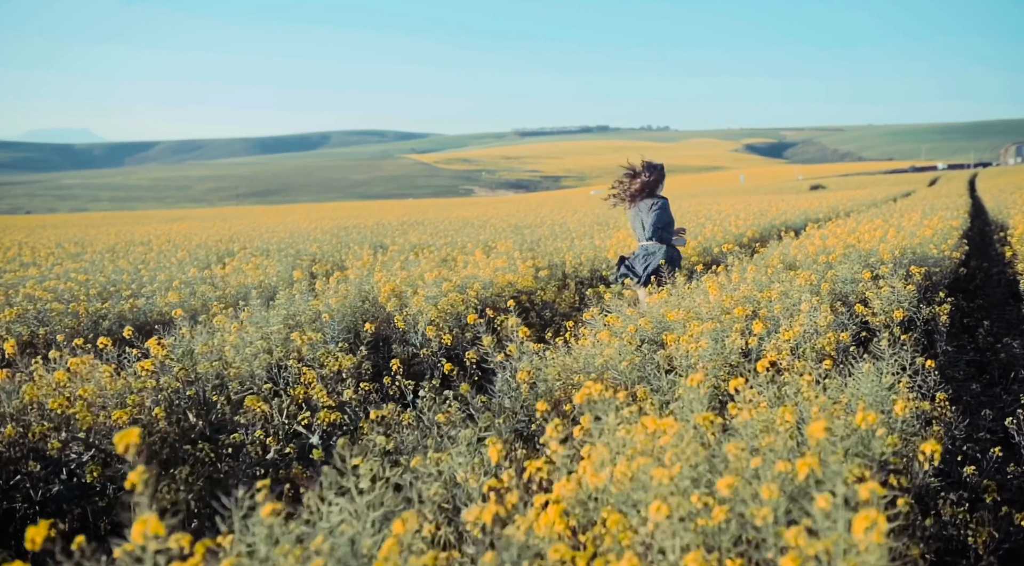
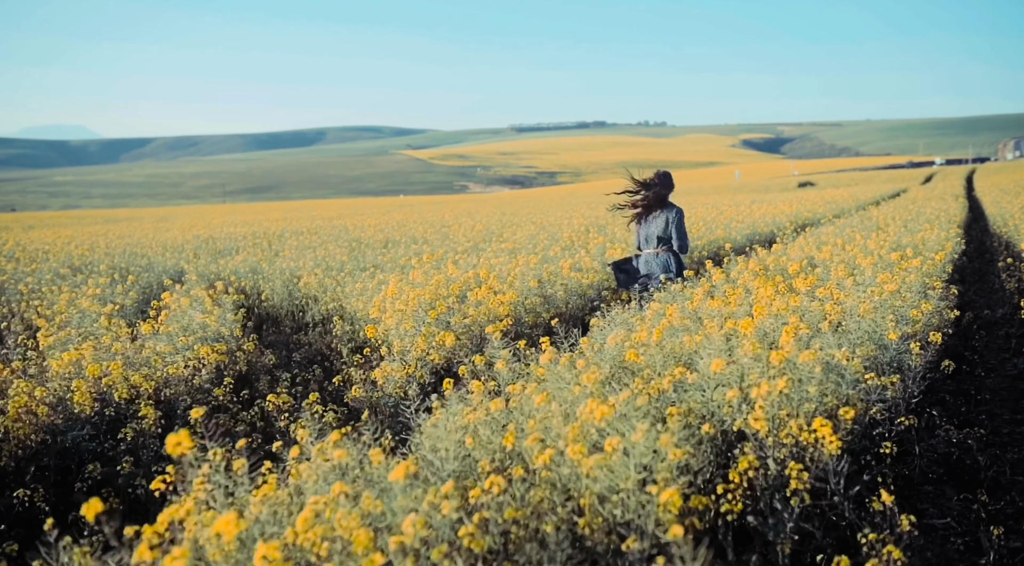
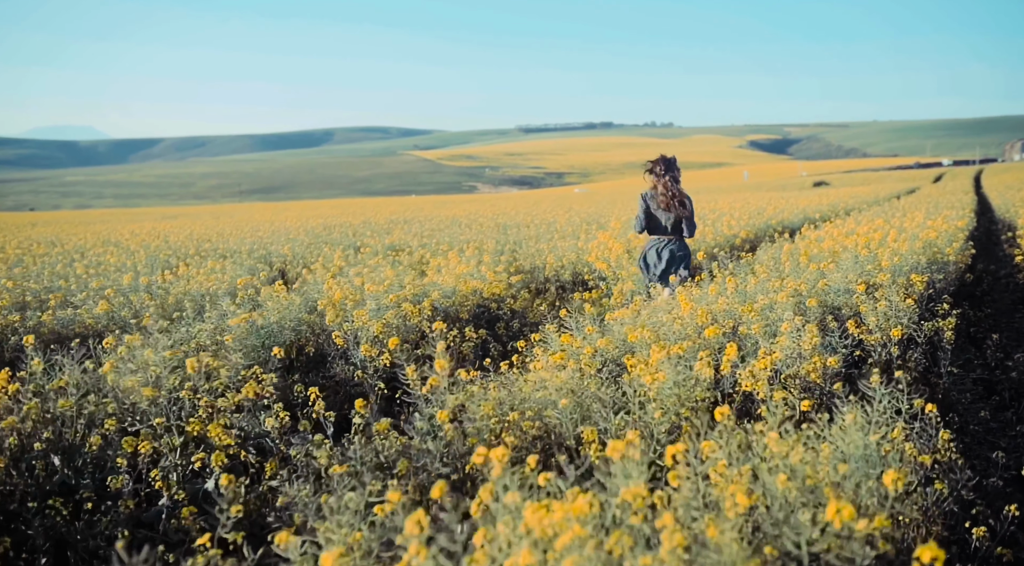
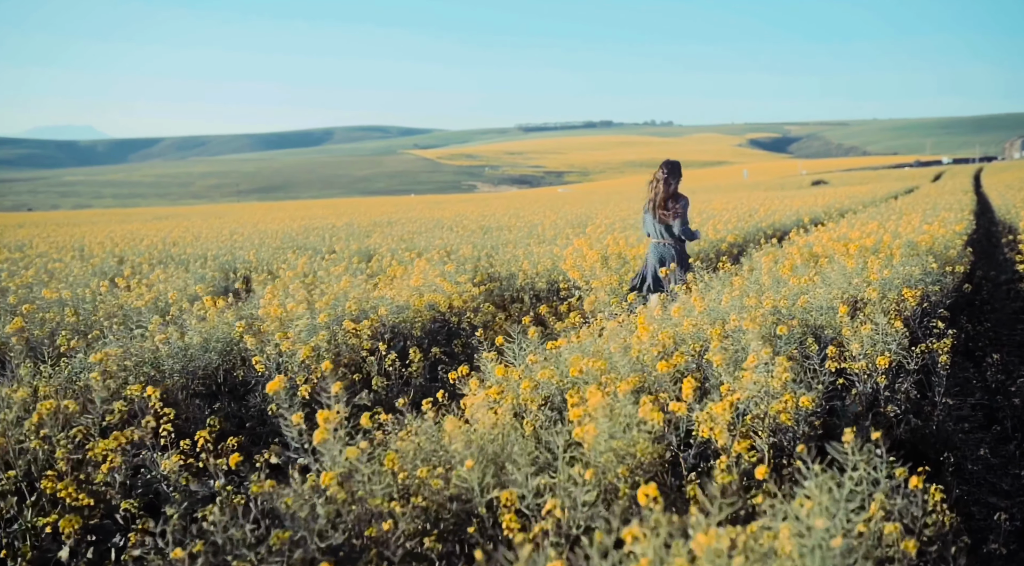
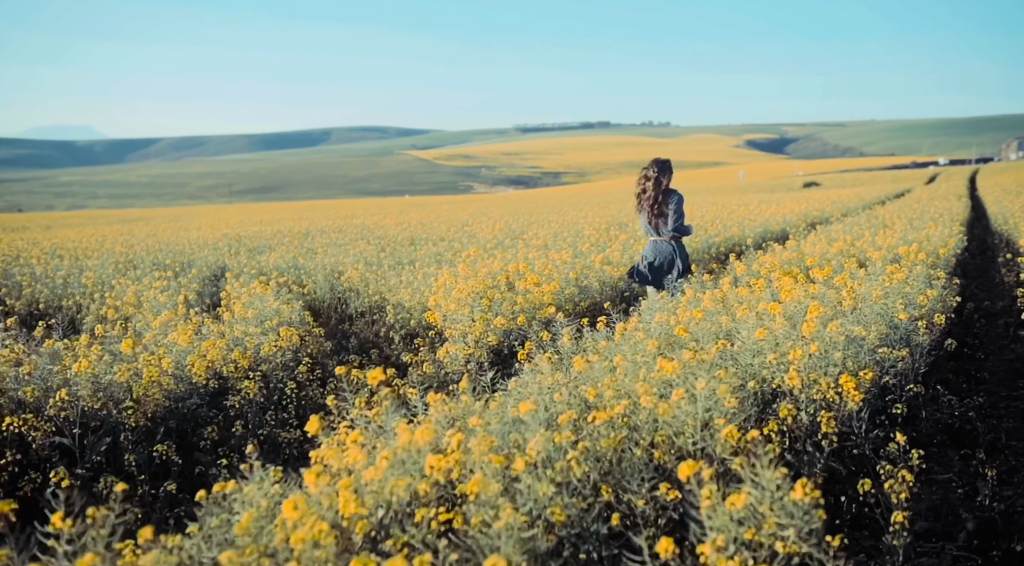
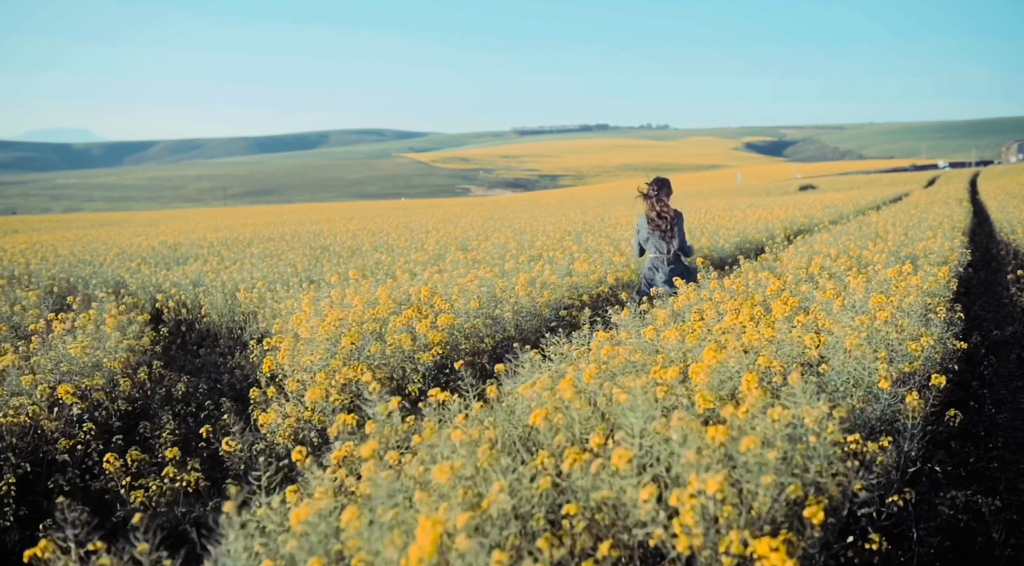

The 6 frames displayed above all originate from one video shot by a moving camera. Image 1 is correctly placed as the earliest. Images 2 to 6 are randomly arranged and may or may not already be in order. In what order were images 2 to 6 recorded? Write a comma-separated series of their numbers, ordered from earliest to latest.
3, 4, 5, 2, 6
